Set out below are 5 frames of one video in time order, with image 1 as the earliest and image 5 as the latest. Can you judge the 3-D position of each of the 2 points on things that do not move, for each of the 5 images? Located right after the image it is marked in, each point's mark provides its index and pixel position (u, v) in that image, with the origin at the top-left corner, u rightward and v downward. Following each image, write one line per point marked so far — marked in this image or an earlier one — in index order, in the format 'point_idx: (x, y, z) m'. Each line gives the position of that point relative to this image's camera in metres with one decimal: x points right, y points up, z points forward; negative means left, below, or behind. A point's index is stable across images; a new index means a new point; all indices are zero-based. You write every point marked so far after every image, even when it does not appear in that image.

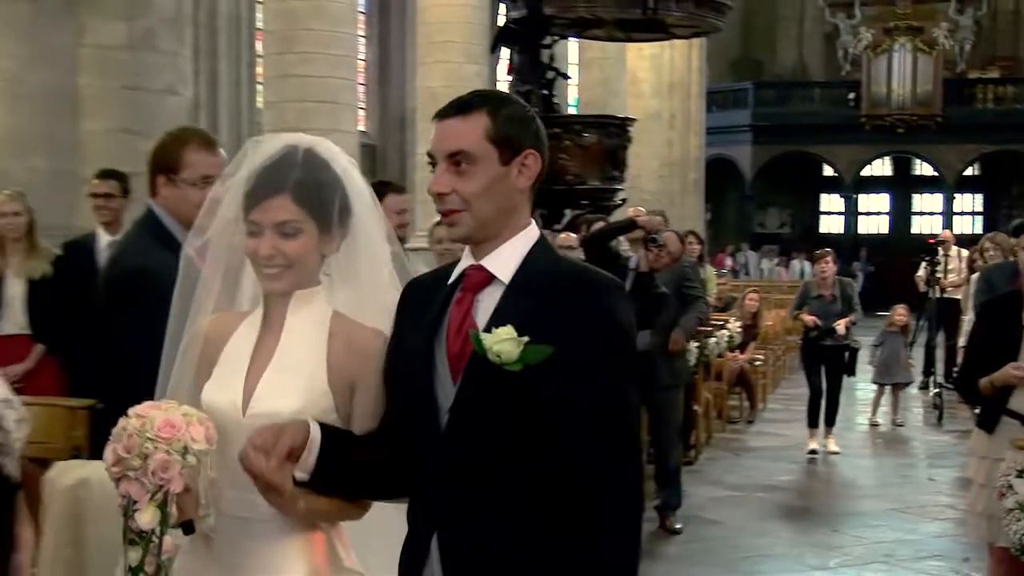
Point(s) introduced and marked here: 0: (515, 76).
0: (-0.1, +1.6, +9.7) m
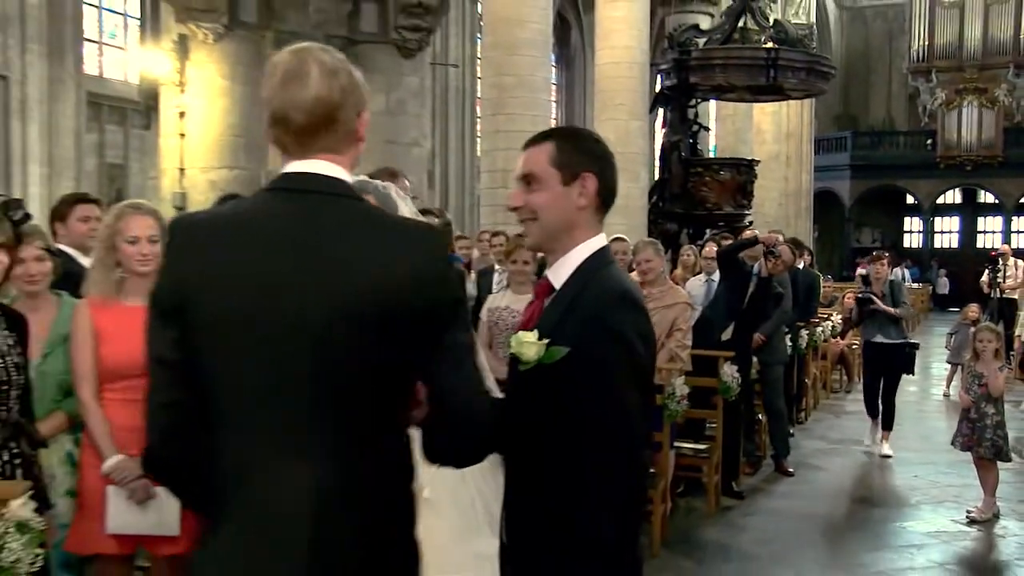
0: (+1.6, +1.6, +11.5) m
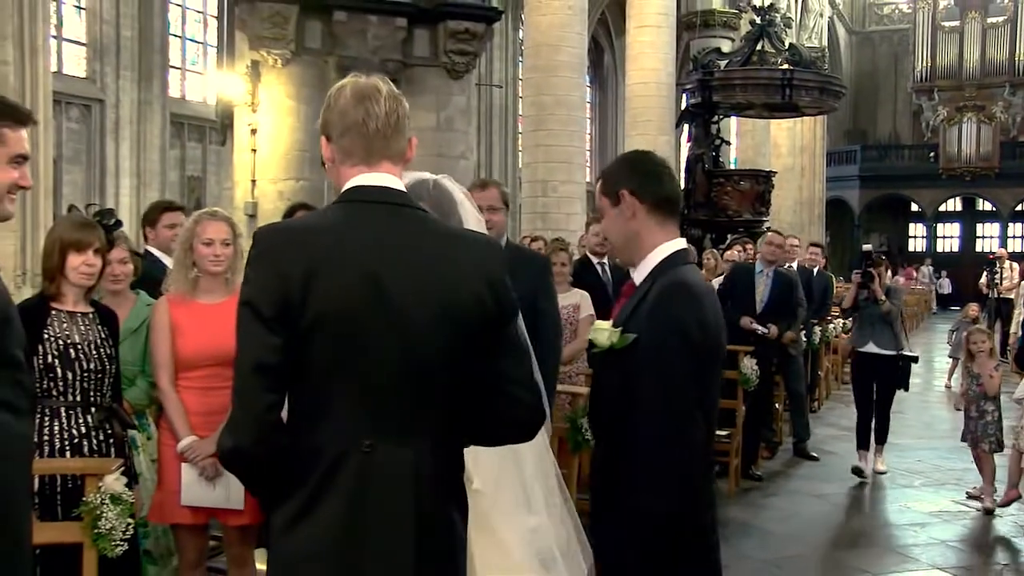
0: (+2.0, +1.6, +12.2) m
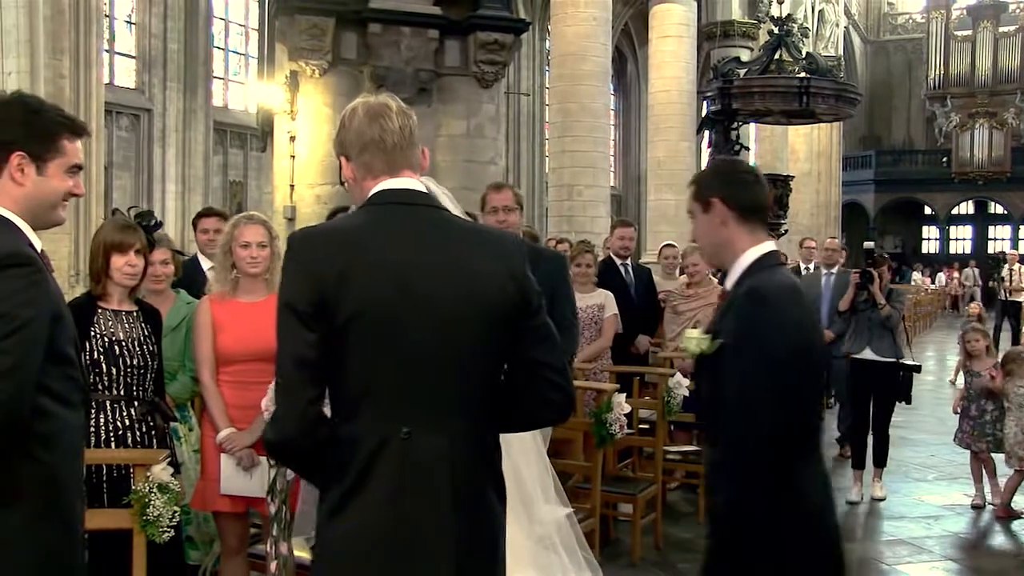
0: (+2.3, +1.6, +12.5) m
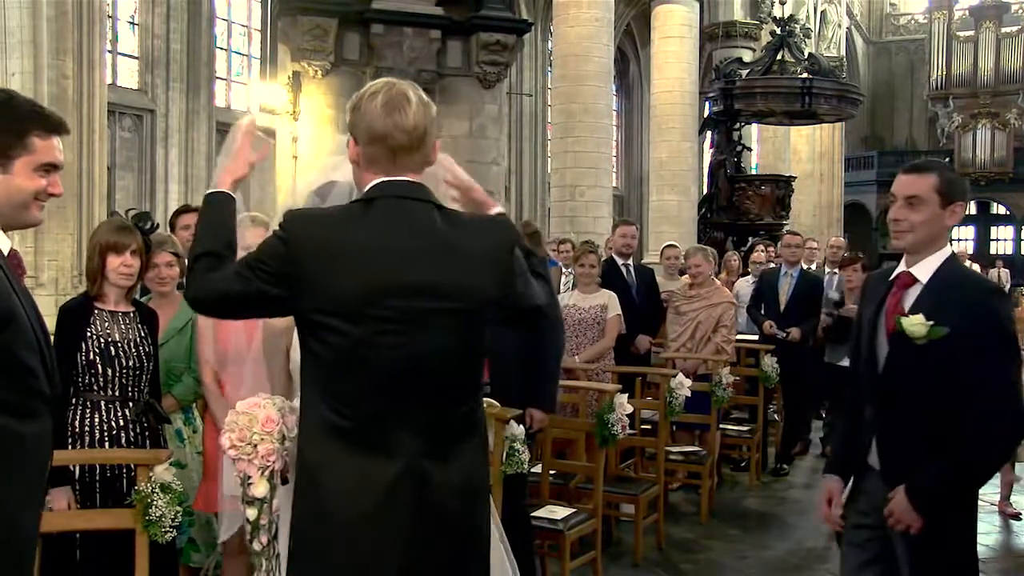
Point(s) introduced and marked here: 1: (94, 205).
0: (+2.4, +1.6, +12.5) m
1: (-4.9, +0.9, +12.8) m
